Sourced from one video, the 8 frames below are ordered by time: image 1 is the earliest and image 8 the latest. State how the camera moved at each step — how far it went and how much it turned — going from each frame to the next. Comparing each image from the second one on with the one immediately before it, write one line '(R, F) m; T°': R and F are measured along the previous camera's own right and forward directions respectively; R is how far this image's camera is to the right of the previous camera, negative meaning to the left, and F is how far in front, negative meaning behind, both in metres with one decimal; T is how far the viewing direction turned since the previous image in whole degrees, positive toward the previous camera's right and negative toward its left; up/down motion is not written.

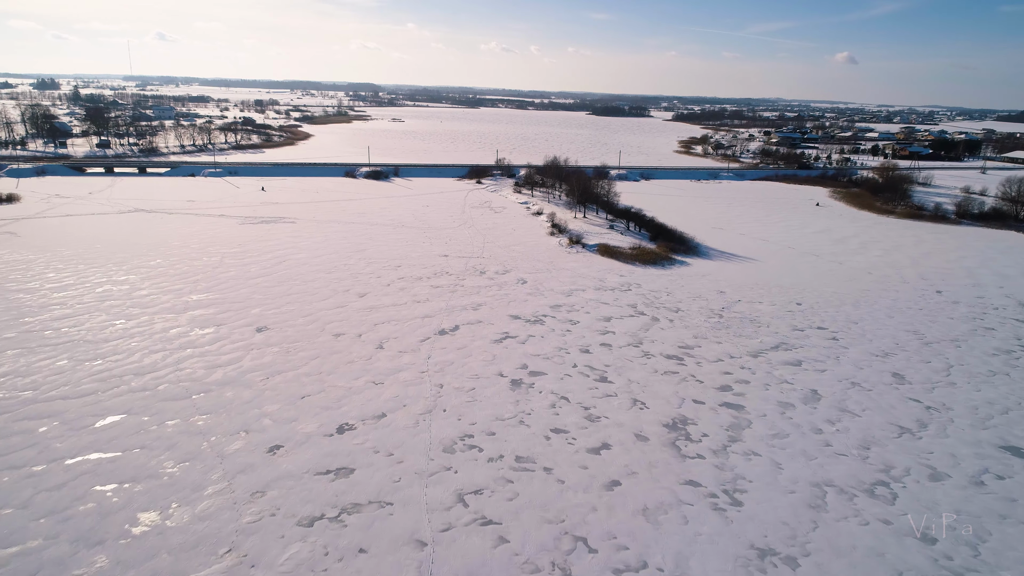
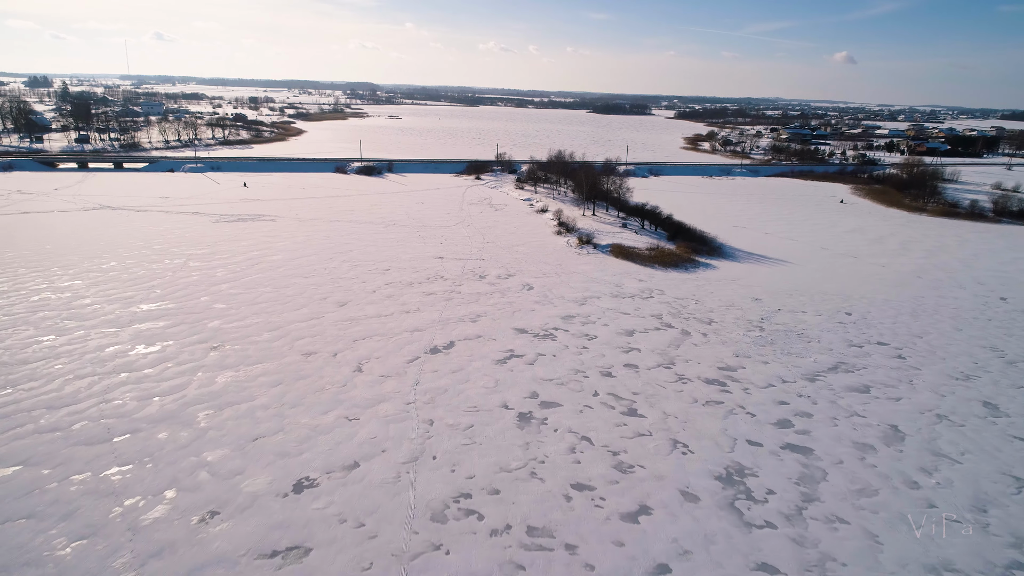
(-0.2, +2.5) m; 0°
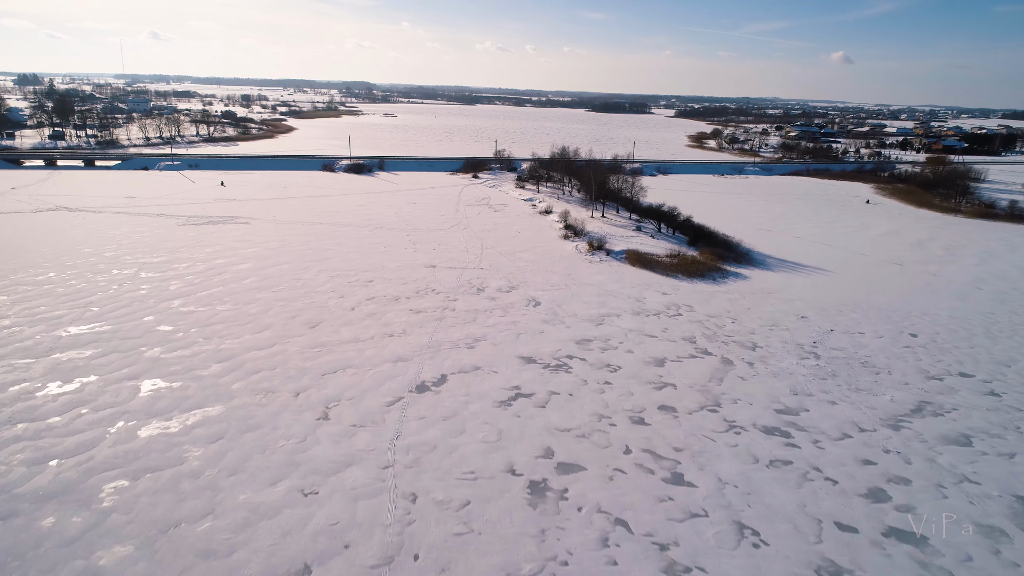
(-0.2, +2.5) m; 0°
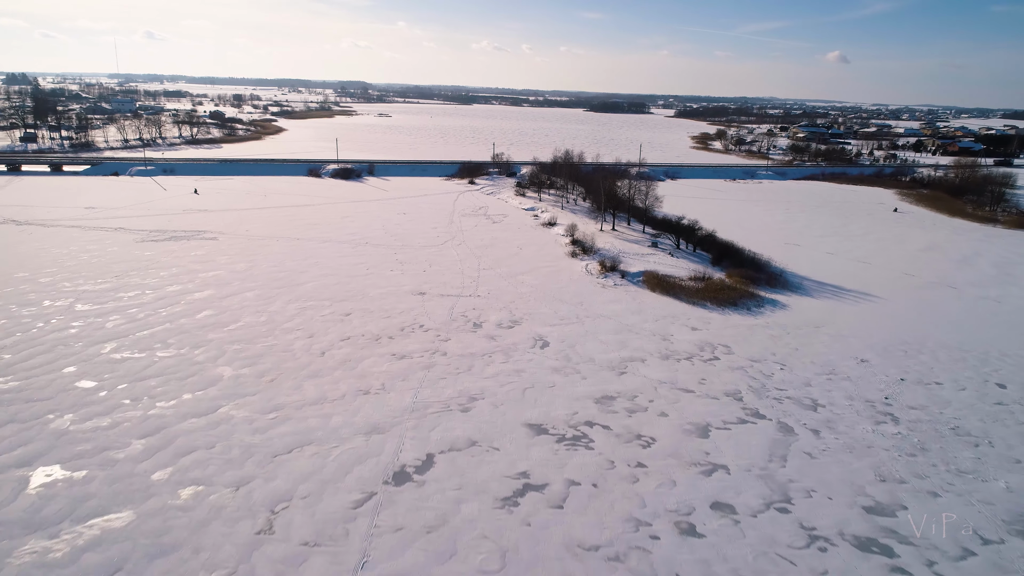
(-0.1, +2.4) m; 0°
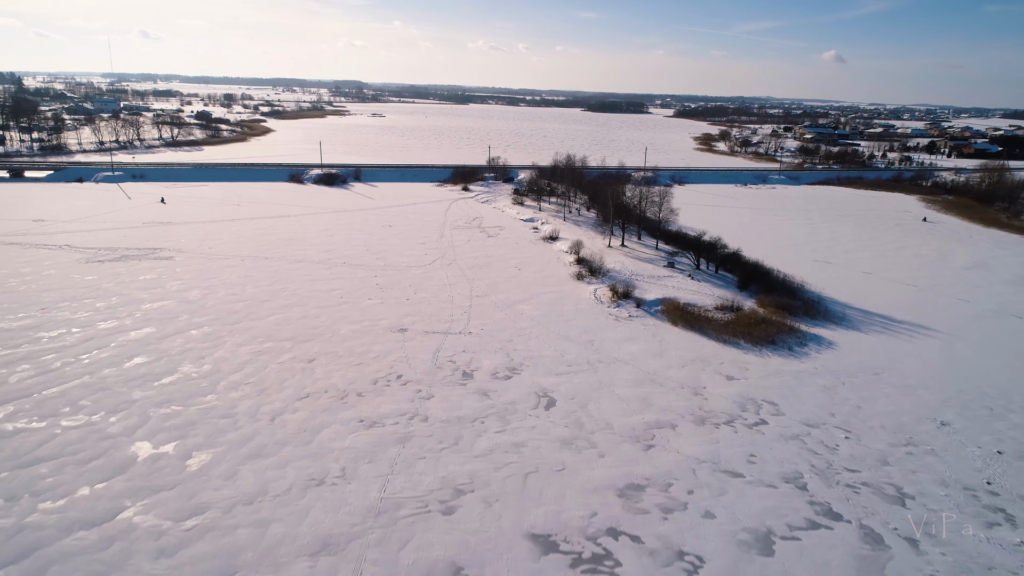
(0.0, +2.4) m; 0°
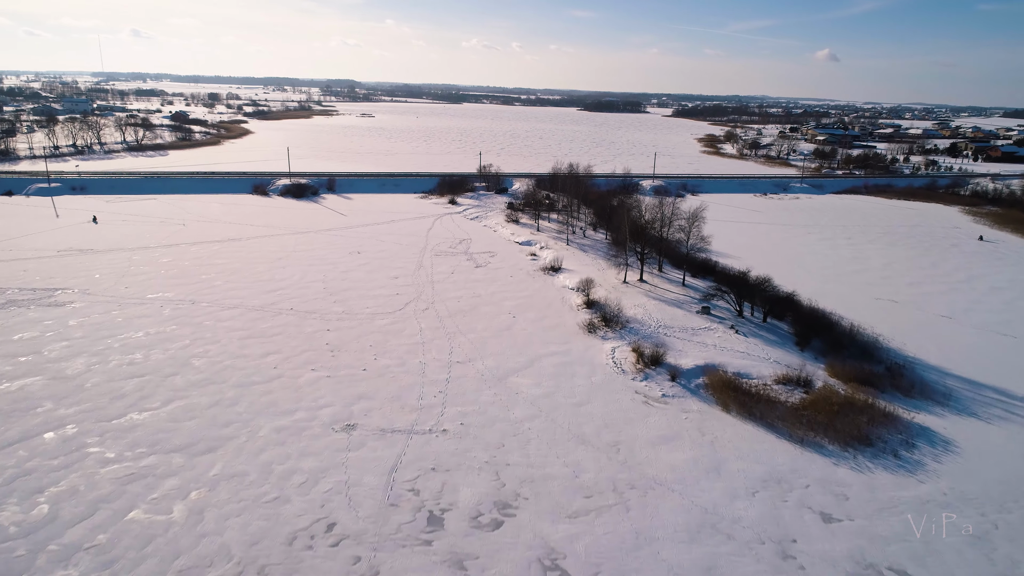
(+0.1, +3.7) m; 0°
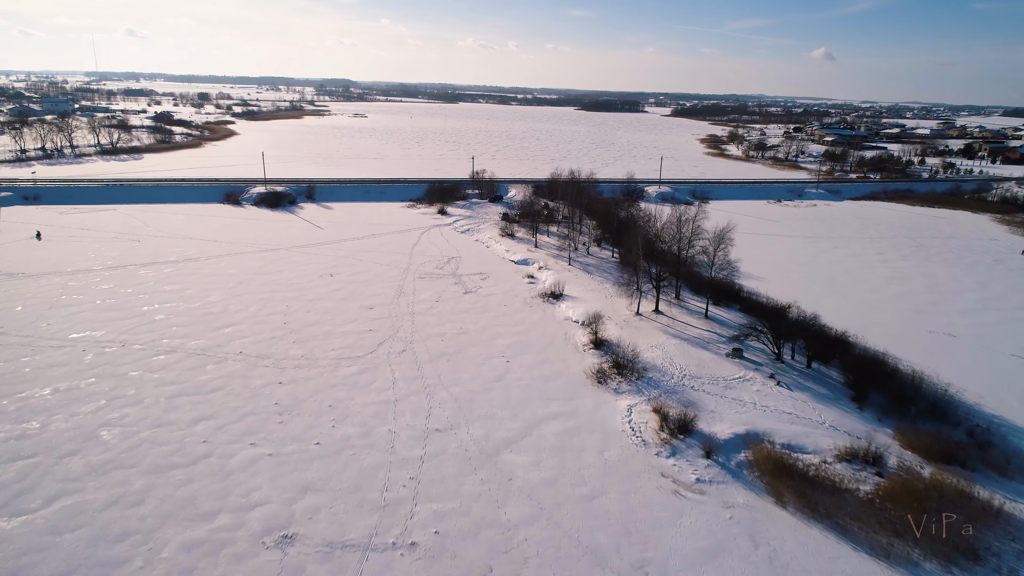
(+0.1, +2.3) m; 0°
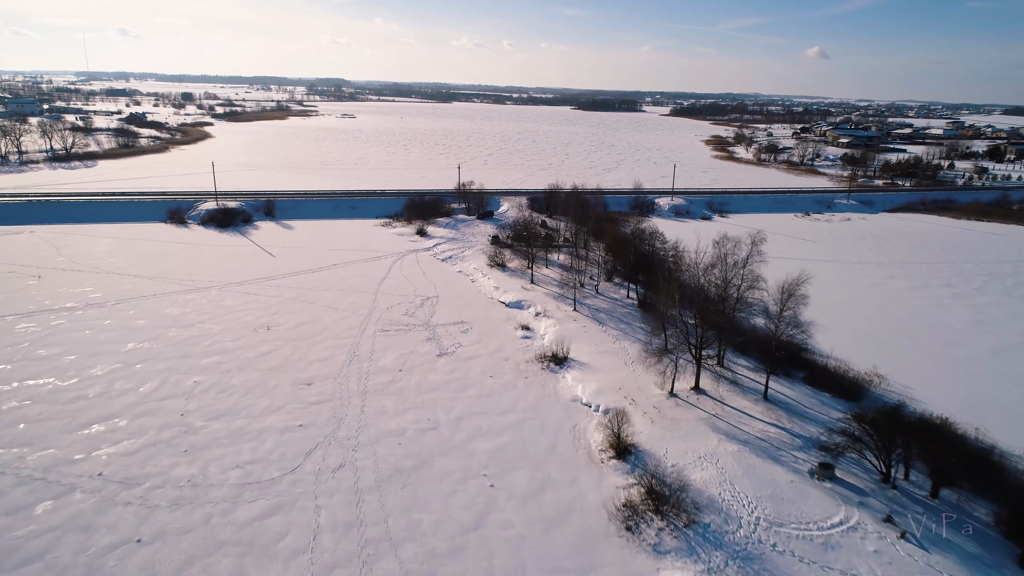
(+0.2, +3.7) m; 0°
